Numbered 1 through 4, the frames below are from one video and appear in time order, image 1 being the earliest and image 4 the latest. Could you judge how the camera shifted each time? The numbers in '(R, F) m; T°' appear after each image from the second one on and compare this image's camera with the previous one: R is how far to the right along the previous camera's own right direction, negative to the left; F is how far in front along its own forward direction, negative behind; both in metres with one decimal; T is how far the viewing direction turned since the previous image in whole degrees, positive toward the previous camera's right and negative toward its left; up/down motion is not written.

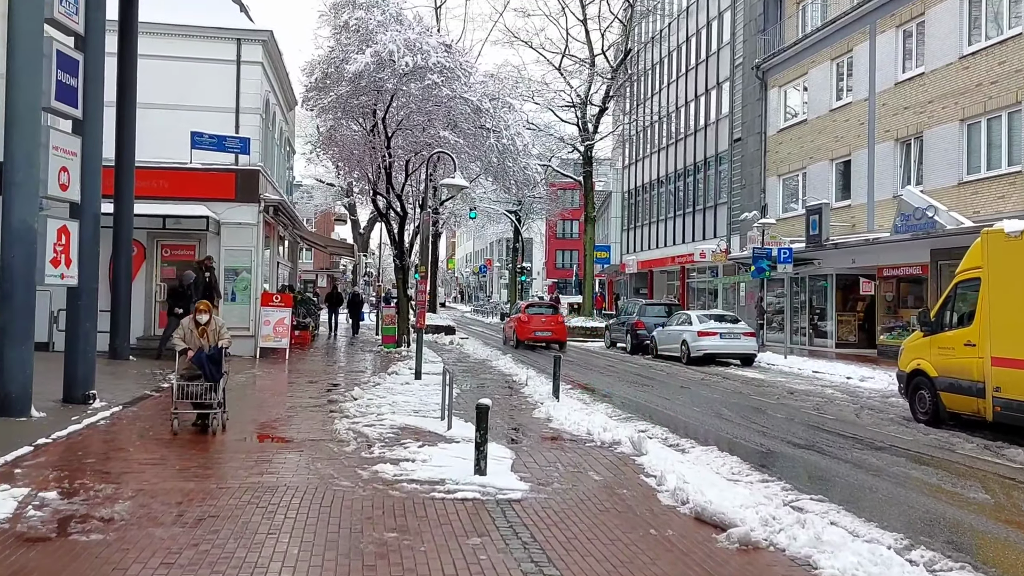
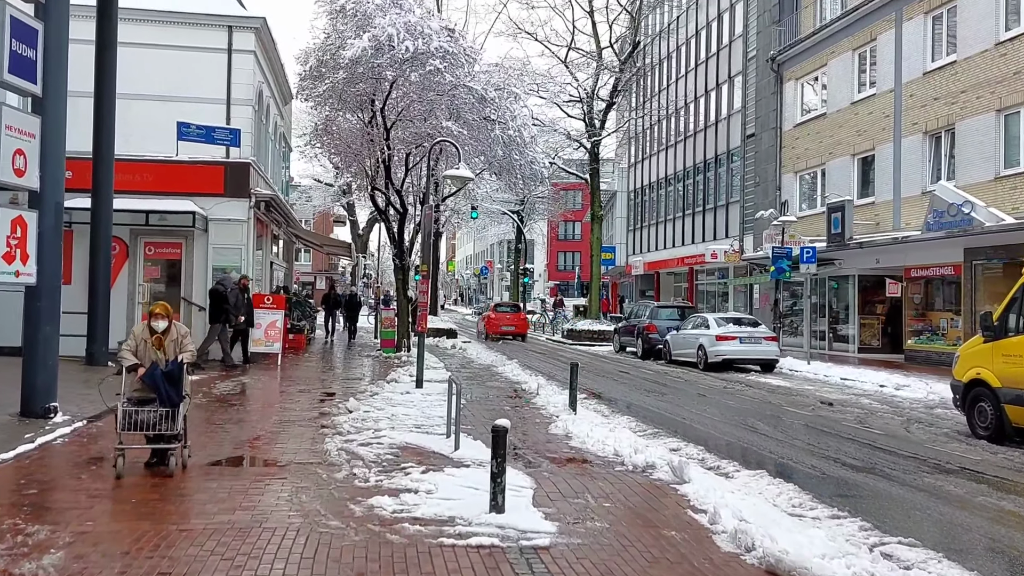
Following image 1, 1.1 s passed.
(-0.2, +1.3) m; 0°
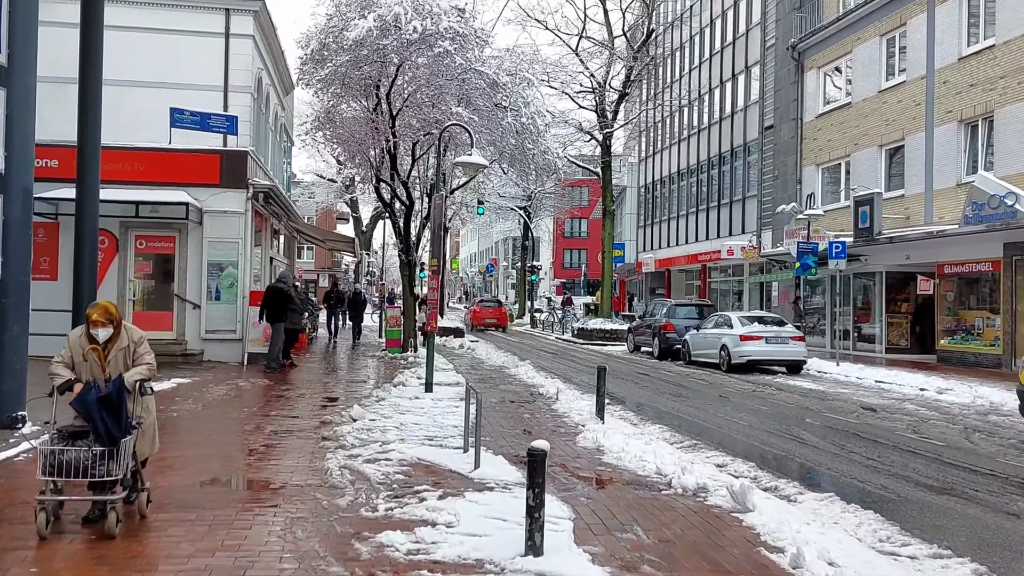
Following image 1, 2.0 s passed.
(-0.2, +1.1) m; 0°
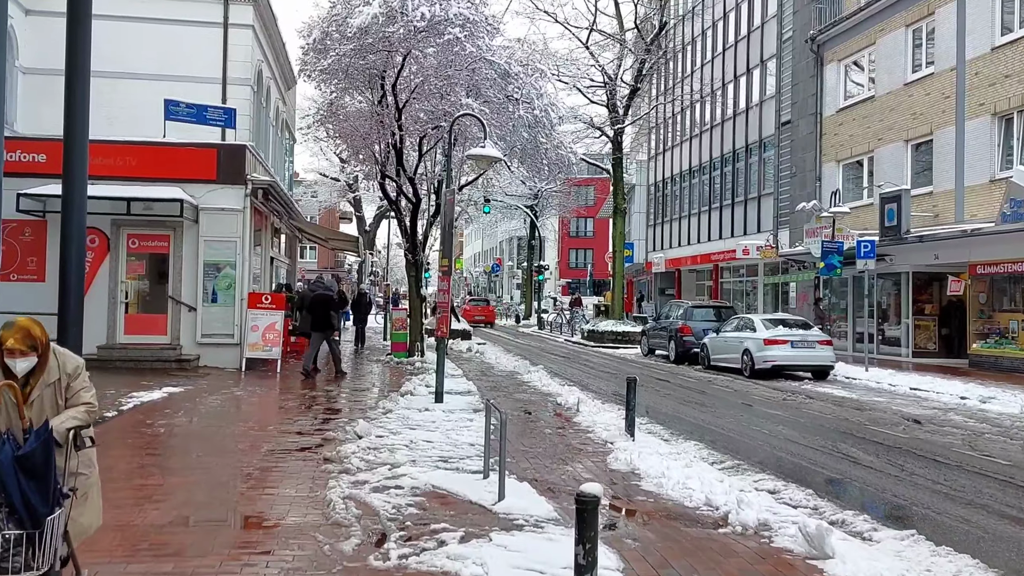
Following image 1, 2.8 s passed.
(-0.2, +1.0) m; 0°
